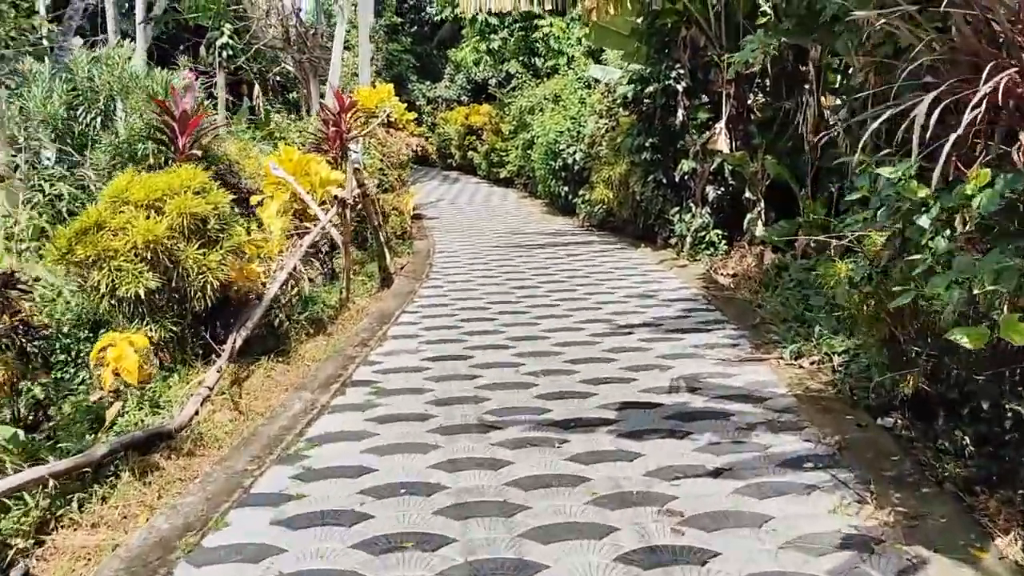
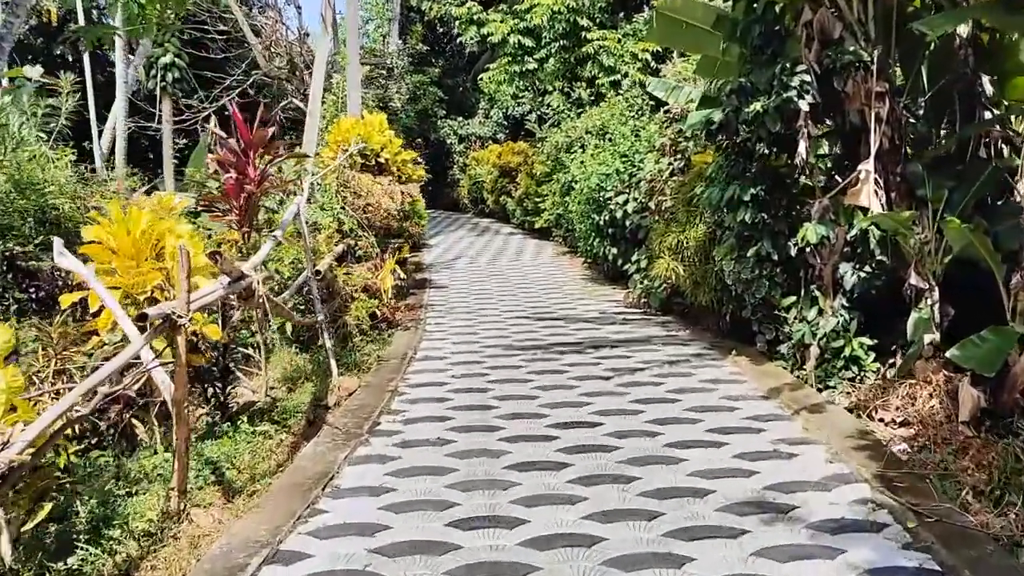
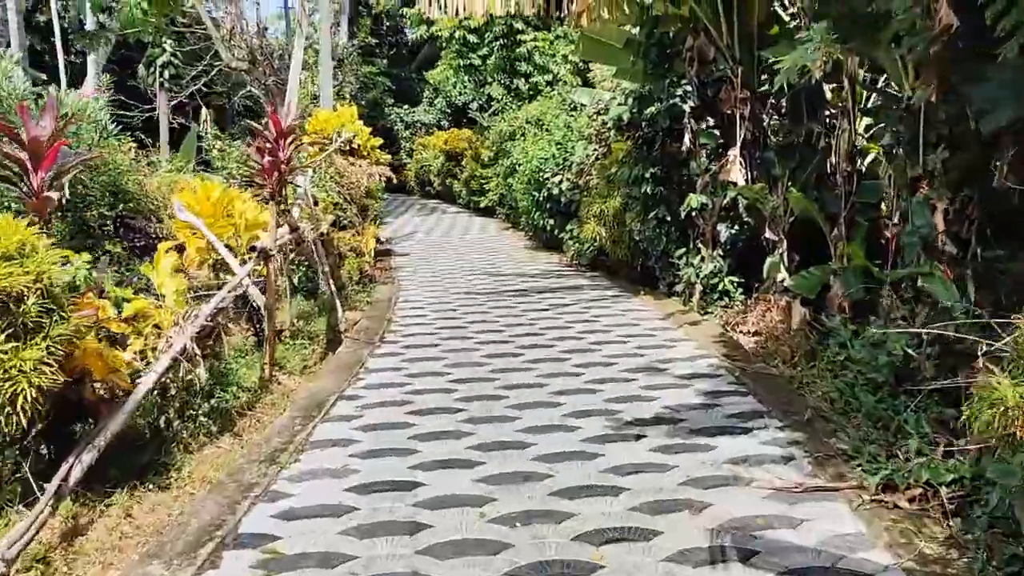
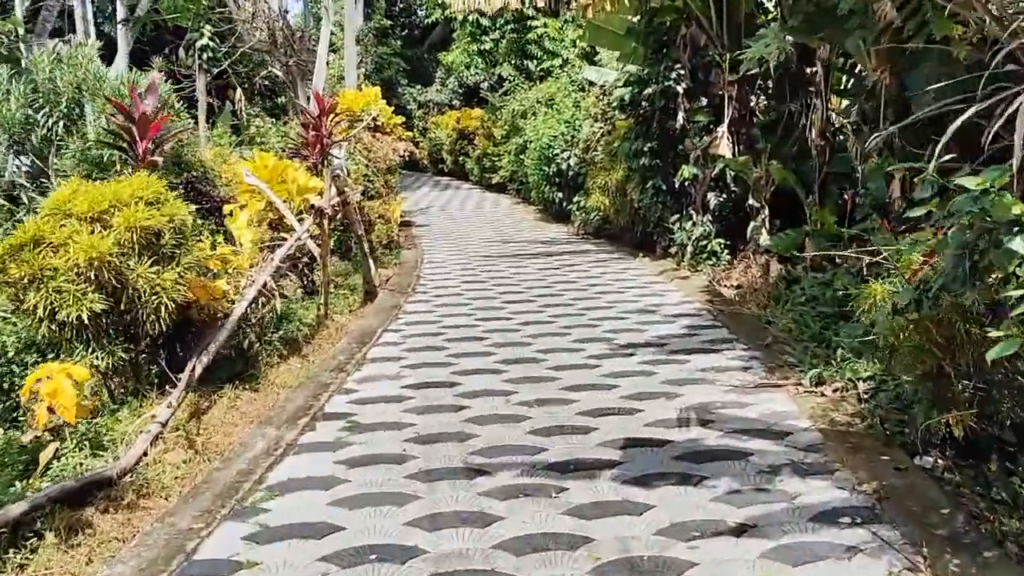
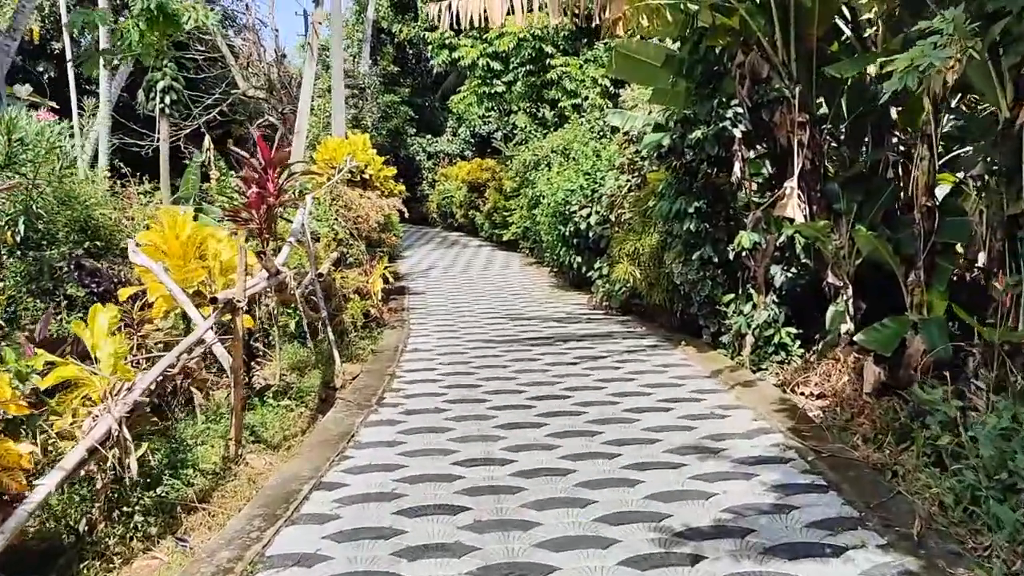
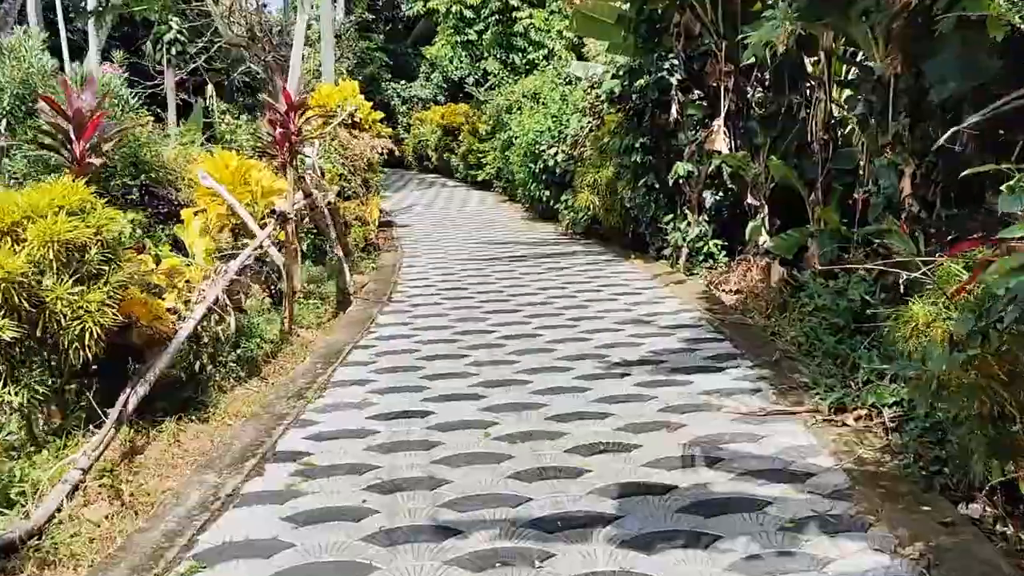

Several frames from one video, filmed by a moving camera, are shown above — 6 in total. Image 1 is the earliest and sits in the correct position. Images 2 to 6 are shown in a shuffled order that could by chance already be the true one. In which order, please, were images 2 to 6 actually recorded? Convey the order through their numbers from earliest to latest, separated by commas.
4, 6, 3, 5, 2
